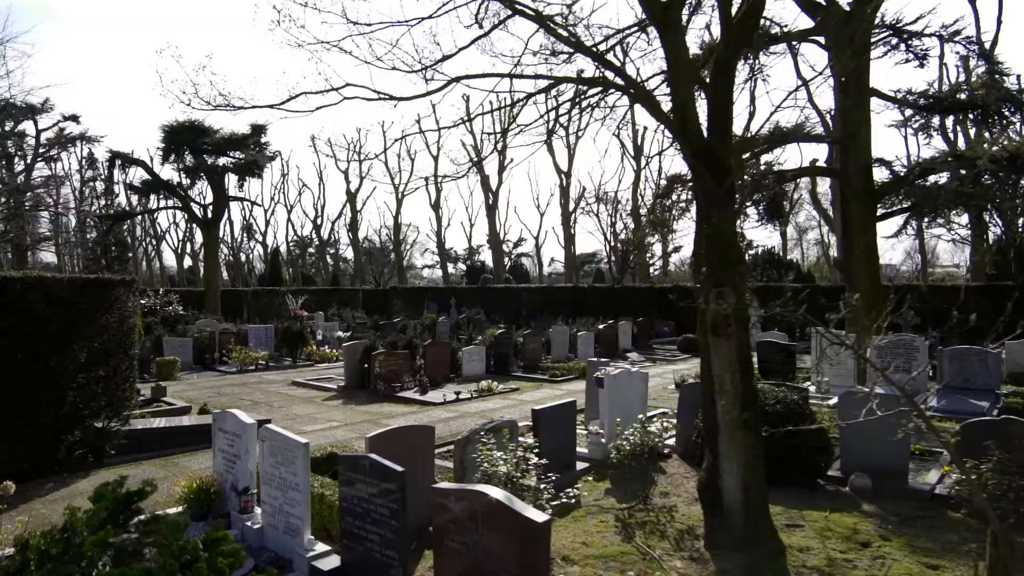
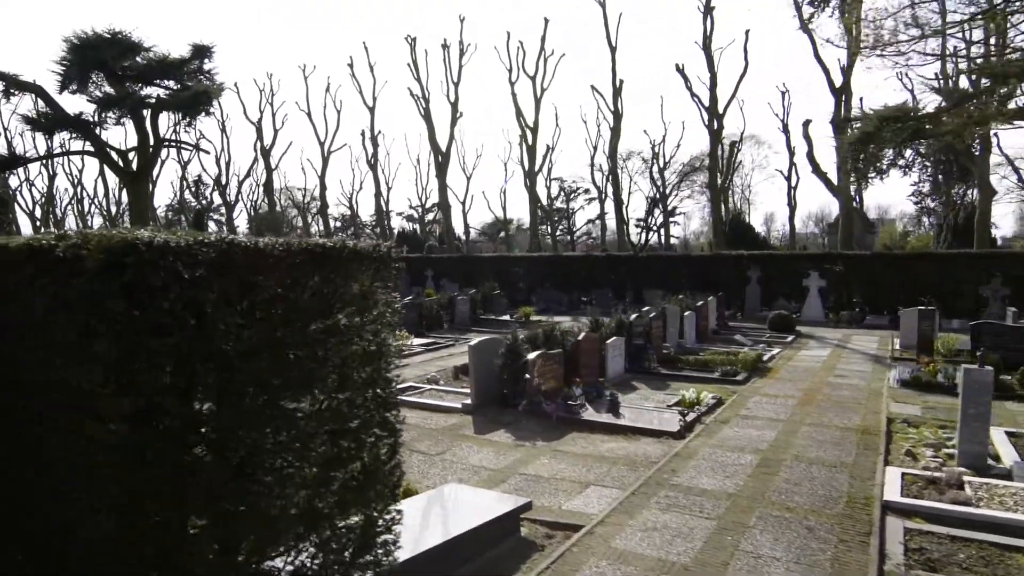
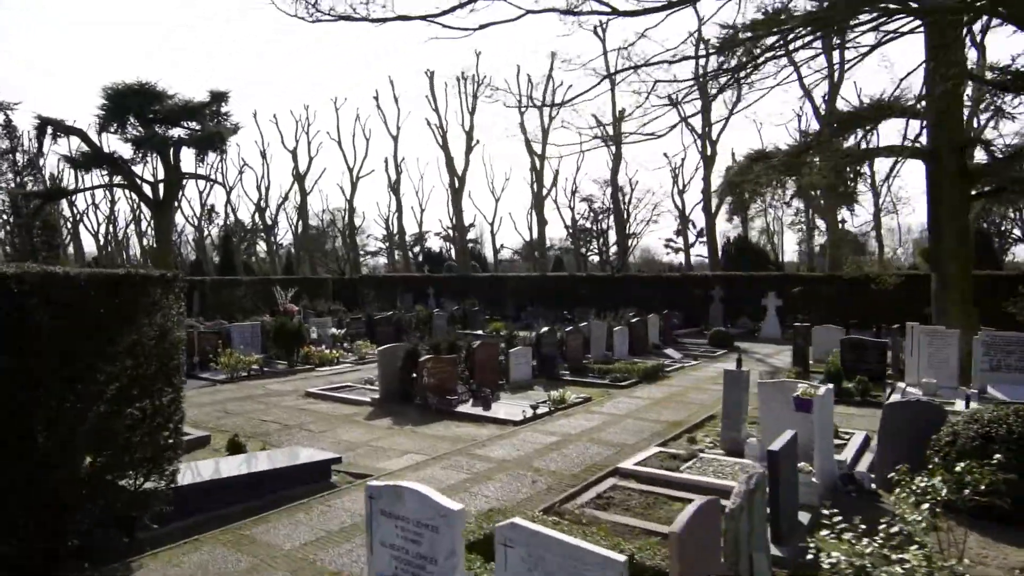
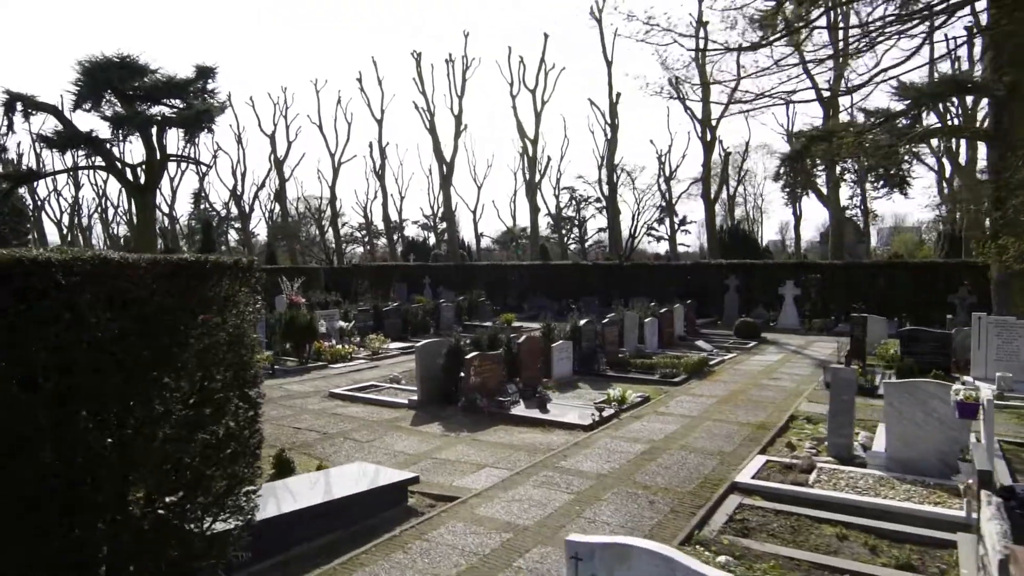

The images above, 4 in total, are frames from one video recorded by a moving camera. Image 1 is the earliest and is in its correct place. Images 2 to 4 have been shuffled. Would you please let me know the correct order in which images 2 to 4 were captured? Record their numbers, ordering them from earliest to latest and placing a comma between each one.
3, 4, 2
